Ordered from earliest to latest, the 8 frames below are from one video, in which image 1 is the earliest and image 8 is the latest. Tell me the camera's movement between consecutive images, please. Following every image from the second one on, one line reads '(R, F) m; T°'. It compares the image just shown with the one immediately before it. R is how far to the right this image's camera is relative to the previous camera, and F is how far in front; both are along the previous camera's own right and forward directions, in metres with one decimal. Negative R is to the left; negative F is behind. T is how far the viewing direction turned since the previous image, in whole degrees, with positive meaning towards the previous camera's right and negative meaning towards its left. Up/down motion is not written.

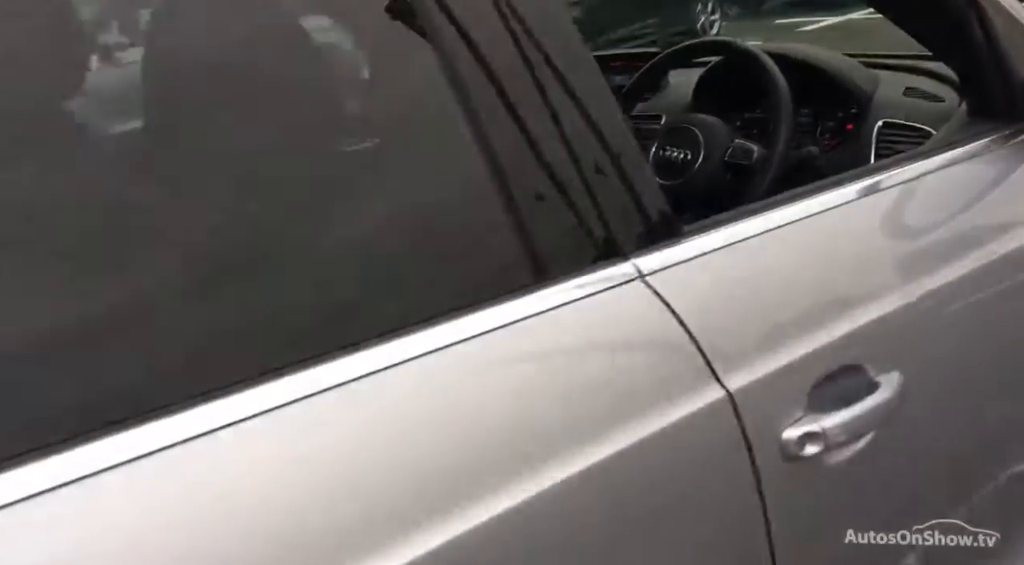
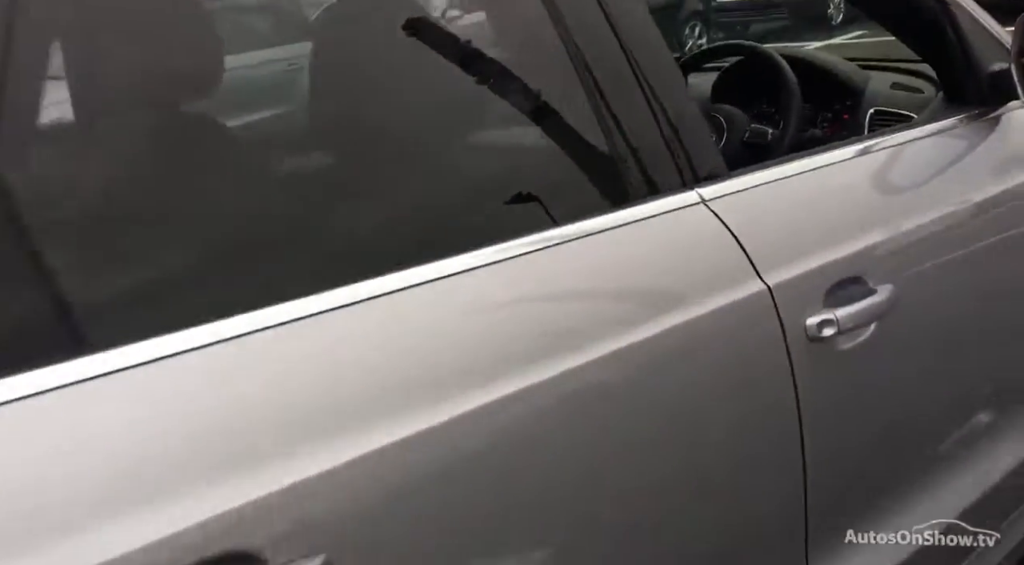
(-0.2, -0.3) m; +1°
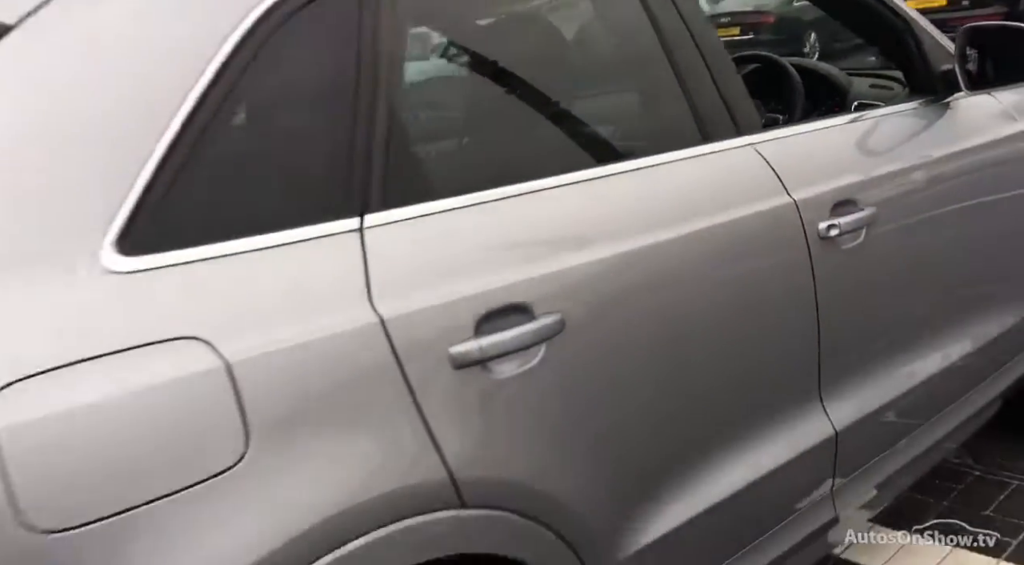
(-0.3, -0.7) m; +1°
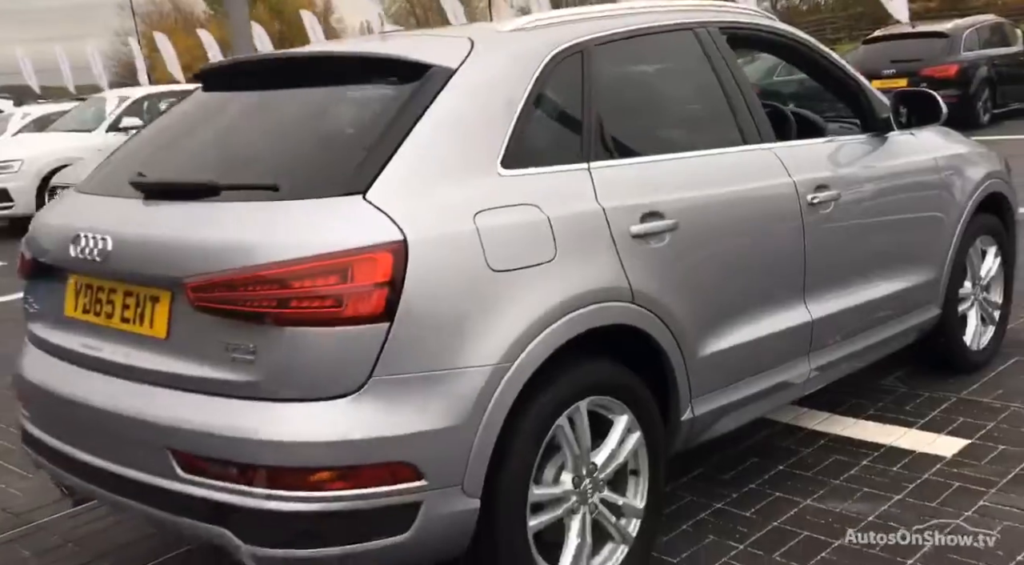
(-0.5, -1.4) m; +1°
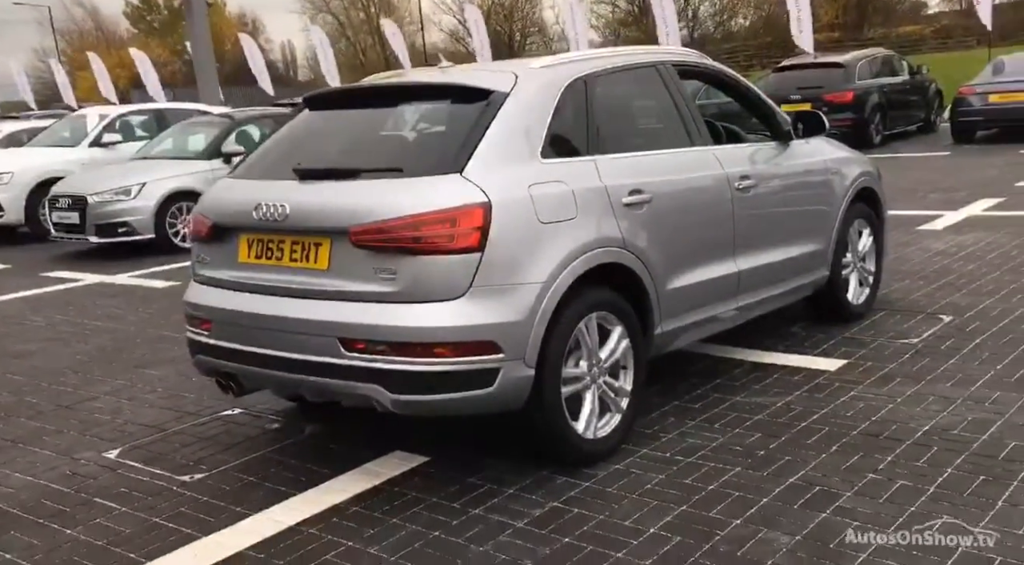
(-0.5, -1.3) m; +5°
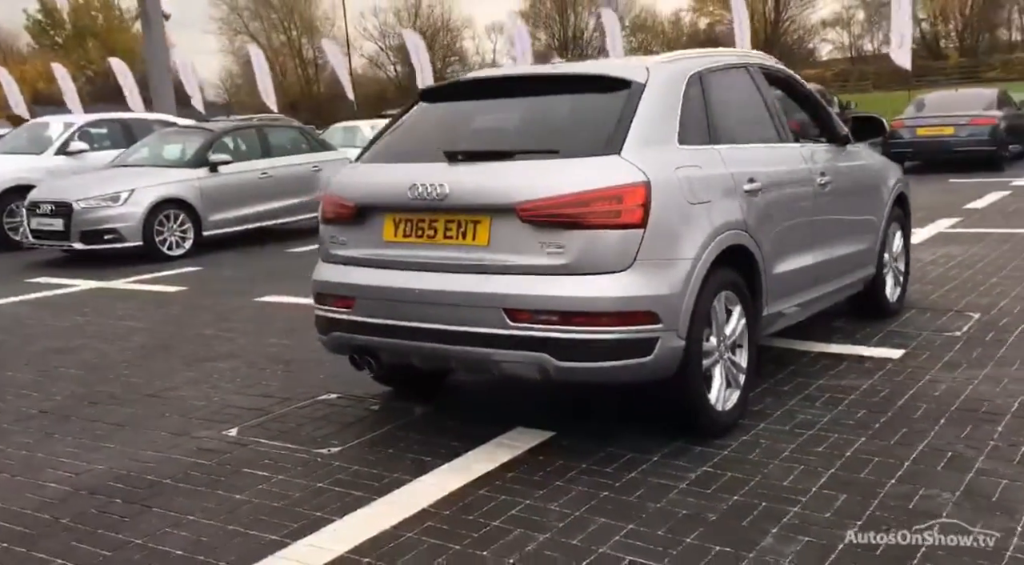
(-1.0, -0.2) m; +6°
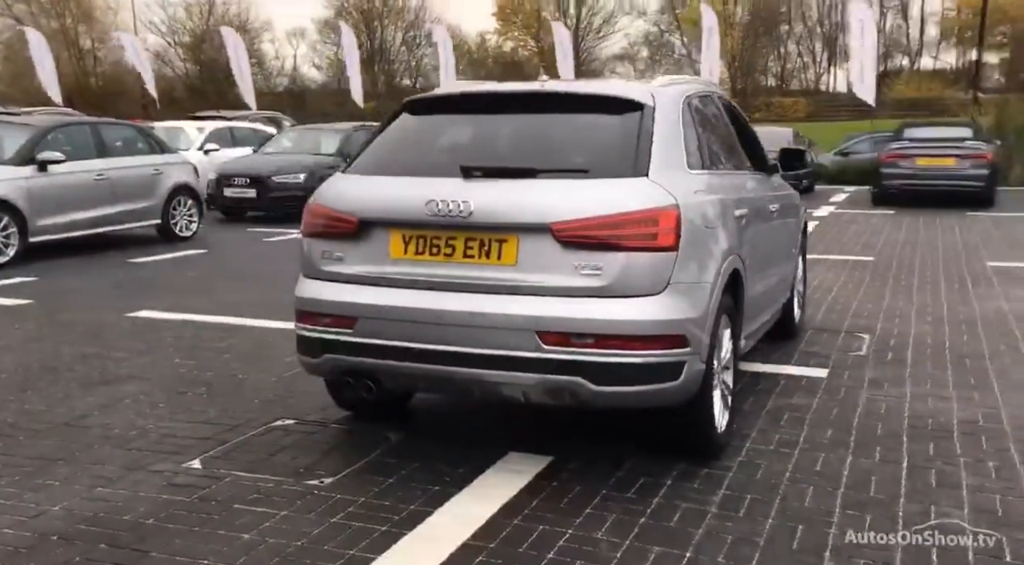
(-1.0, +0.2) m; +13°
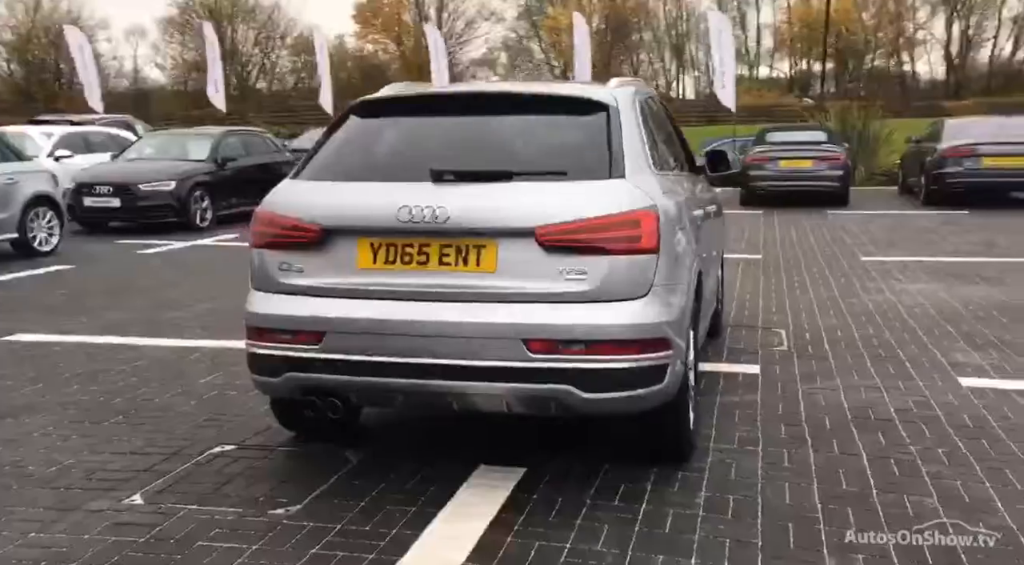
(-0.5, +0.2) m; +9°
